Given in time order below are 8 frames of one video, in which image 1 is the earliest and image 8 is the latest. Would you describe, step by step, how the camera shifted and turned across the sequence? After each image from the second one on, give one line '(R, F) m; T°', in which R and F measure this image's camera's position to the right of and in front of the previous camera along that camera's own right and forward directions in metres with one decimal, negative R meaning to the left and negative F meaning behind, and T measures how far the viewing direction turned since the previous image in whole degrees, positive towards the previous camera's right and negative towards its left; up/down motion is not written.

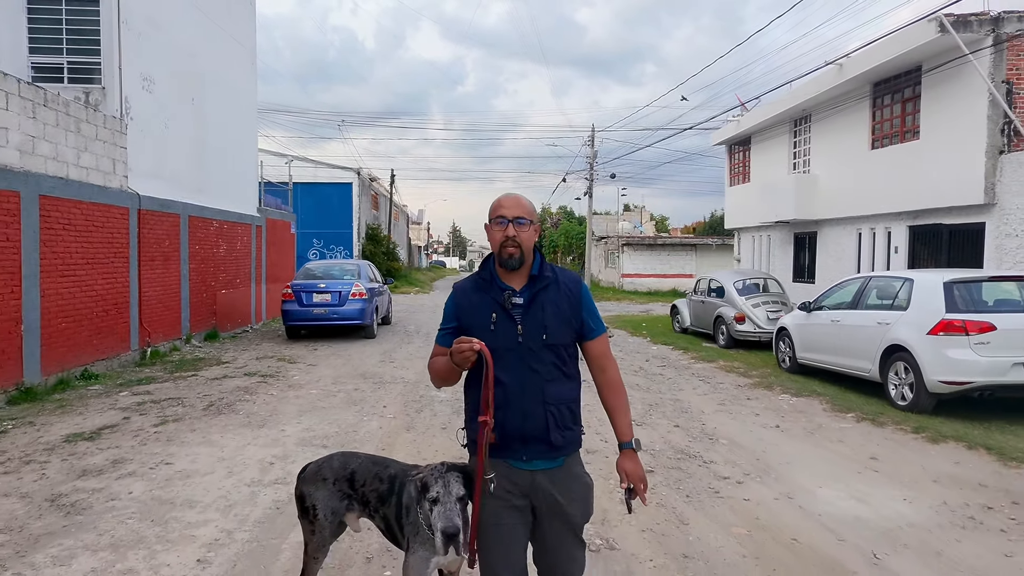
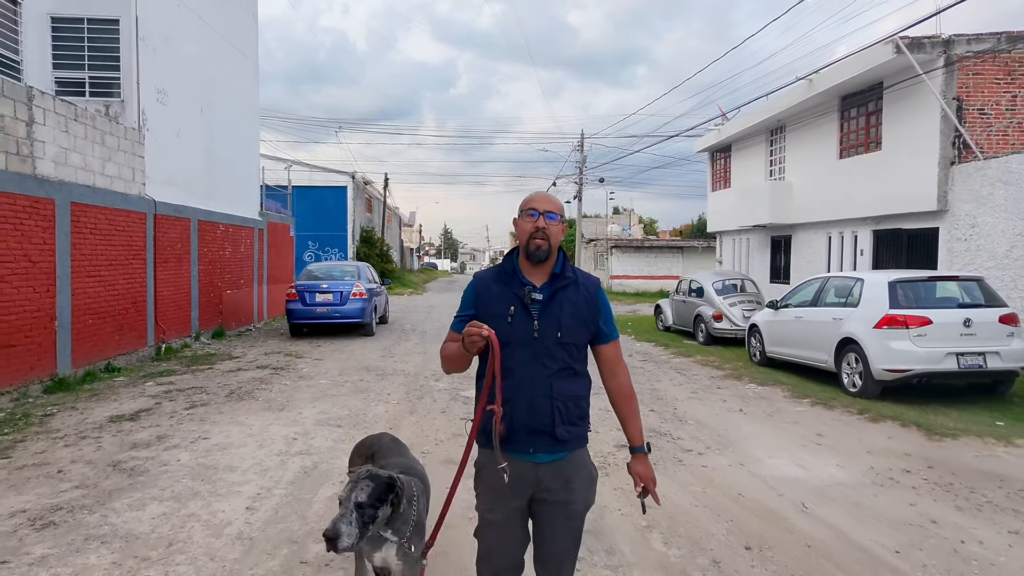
(0.0, -0.8) m; +1°
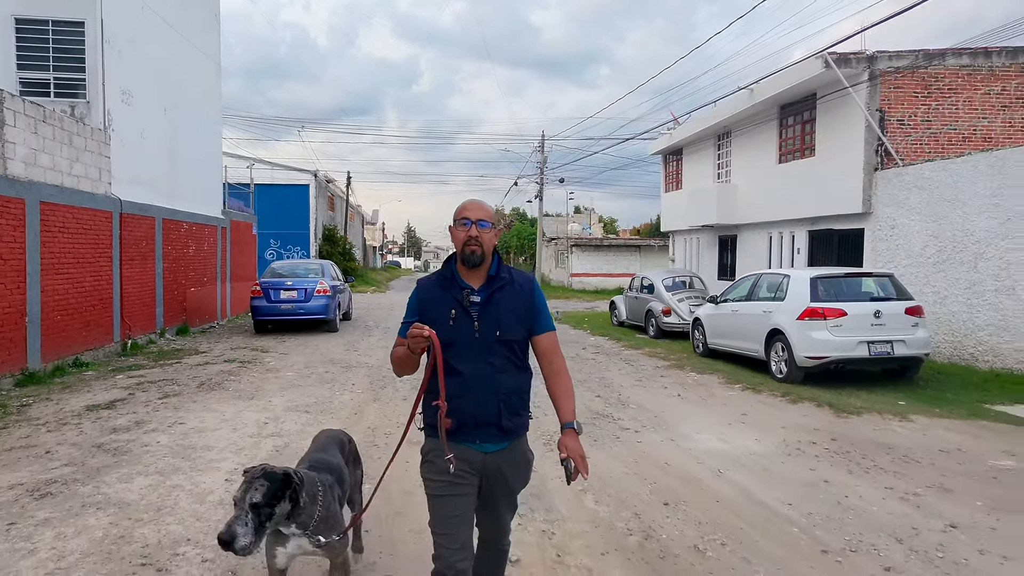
(+0.1, -0.6) m; +3°
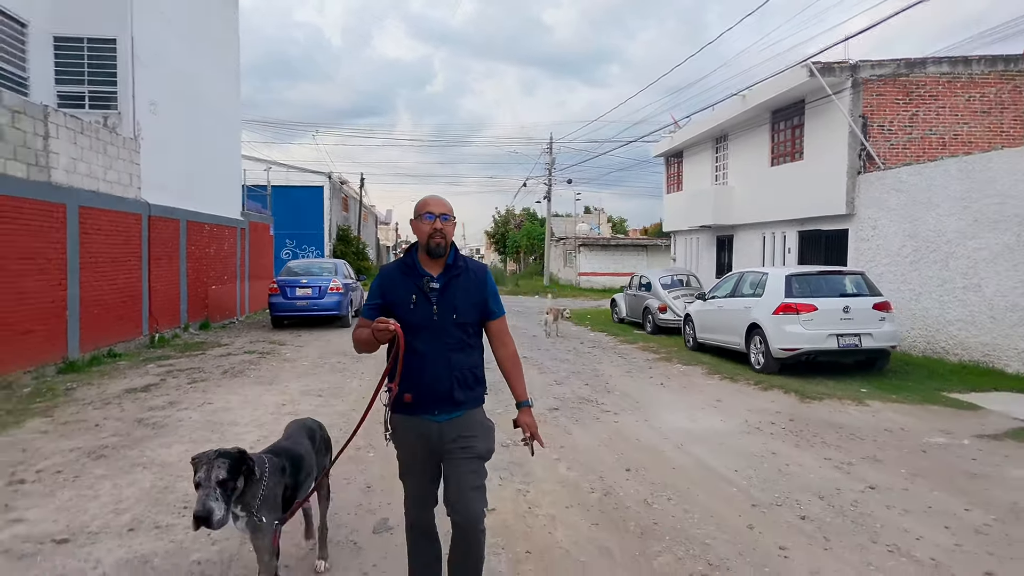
(+0.2, -0.7) m; -1°
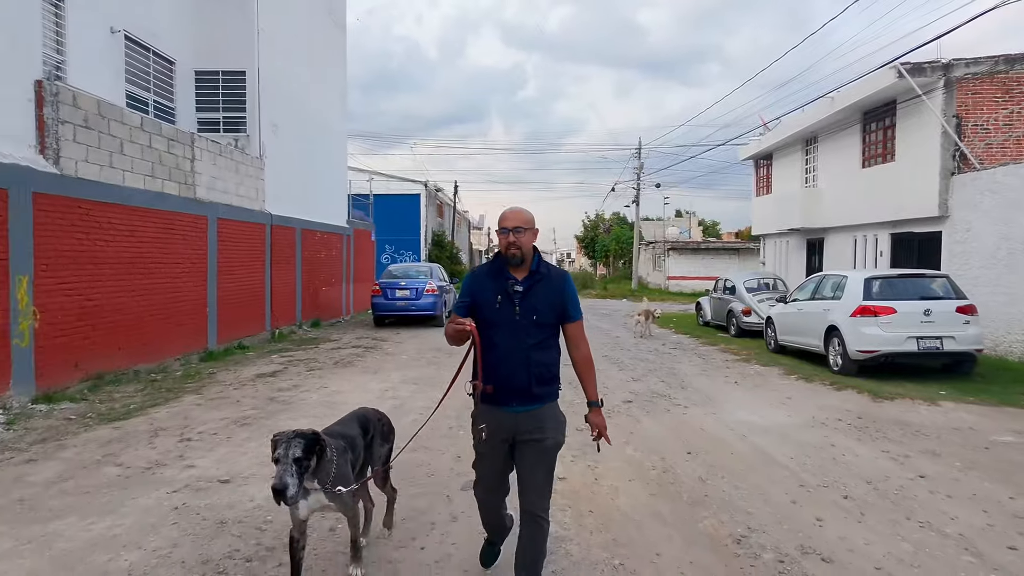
(+0.2, -0.7) m; -8°
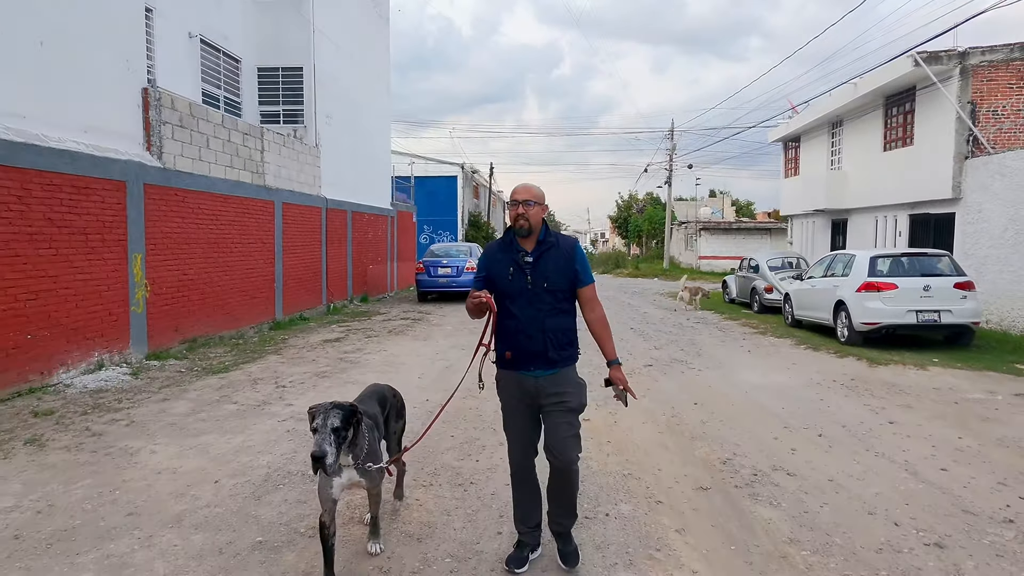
(0.0, -1.1) m; -3°
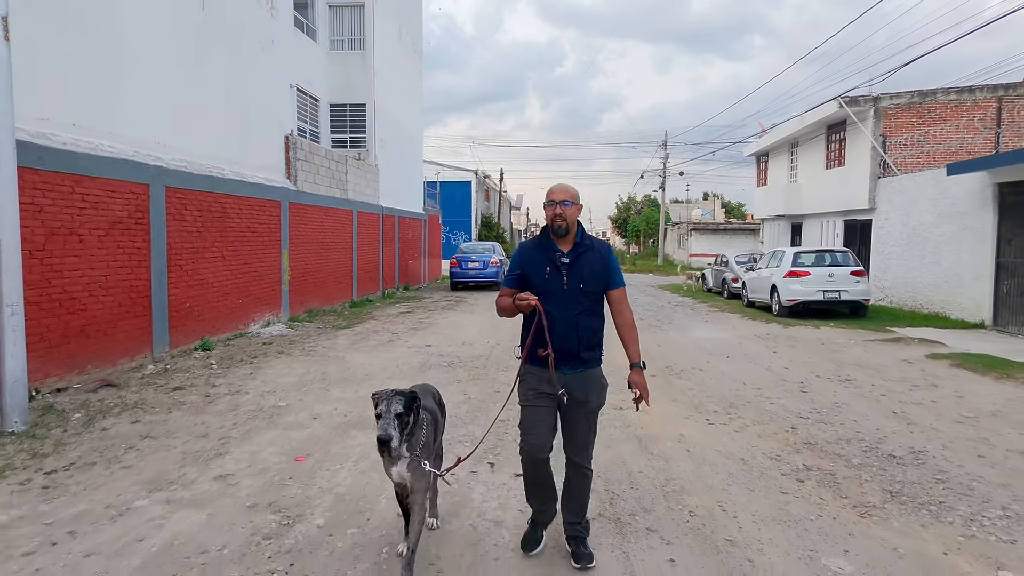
(-0.5, -3.9) m; 0°
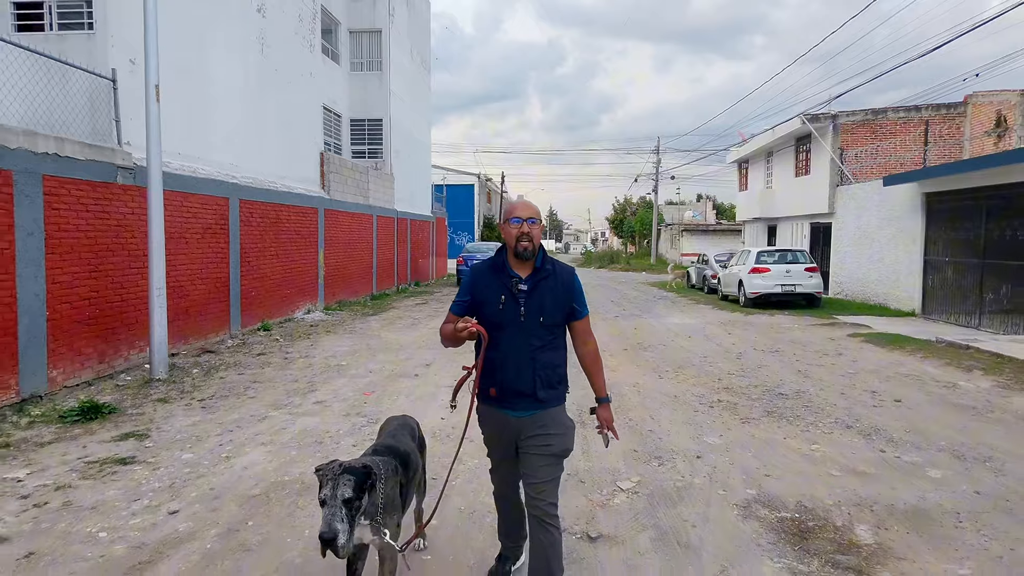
(0.0, -2.2) m; 0°
